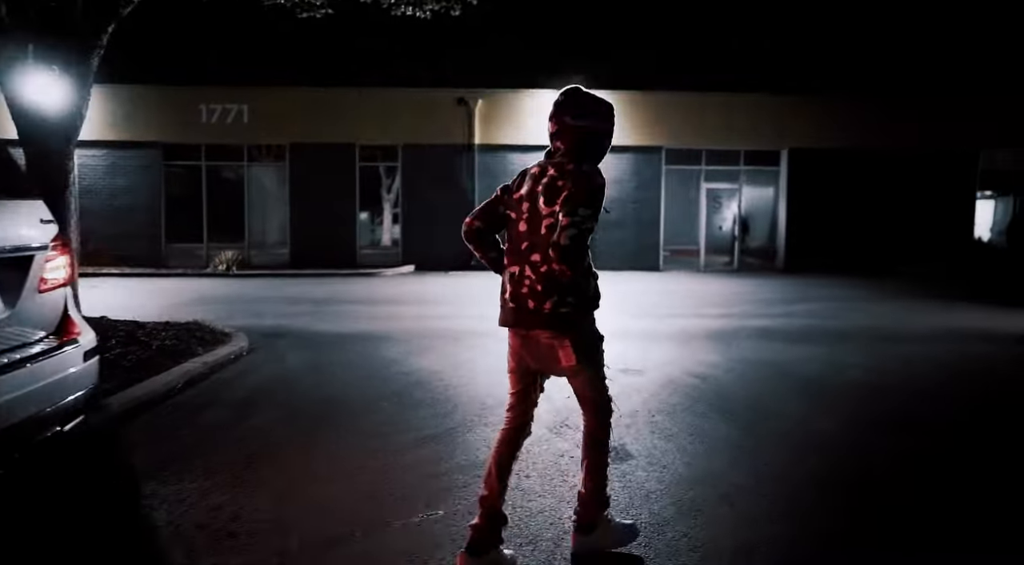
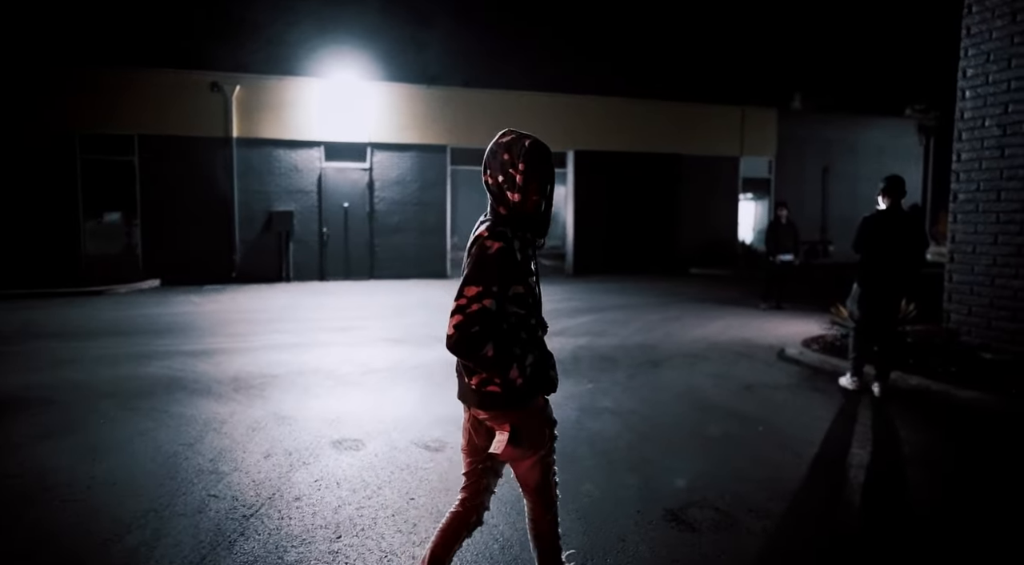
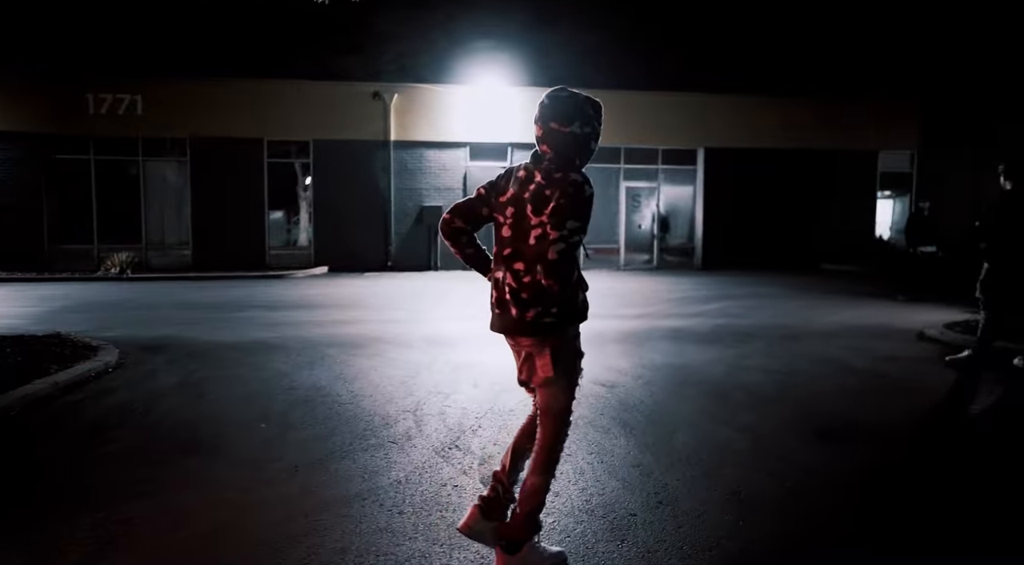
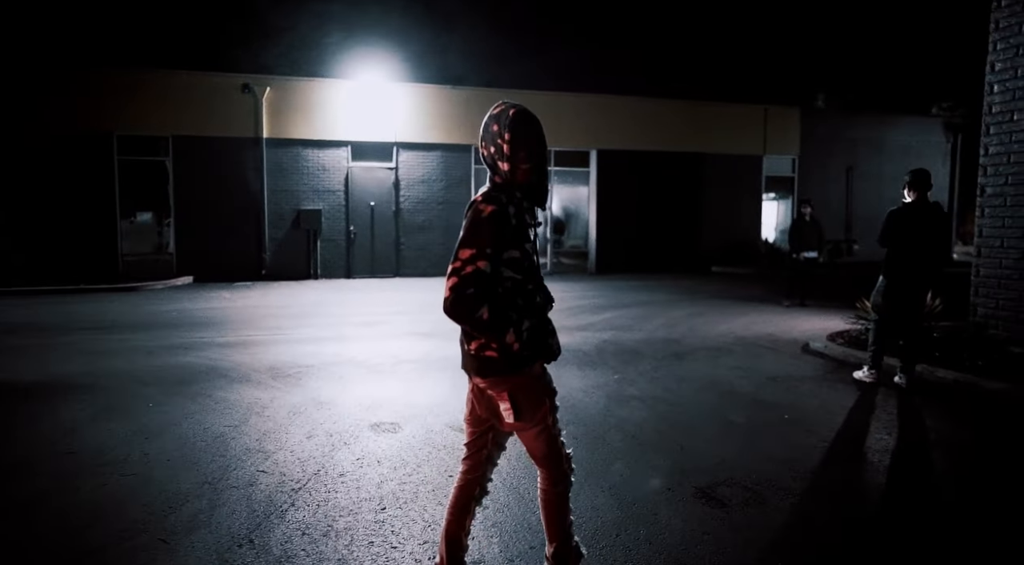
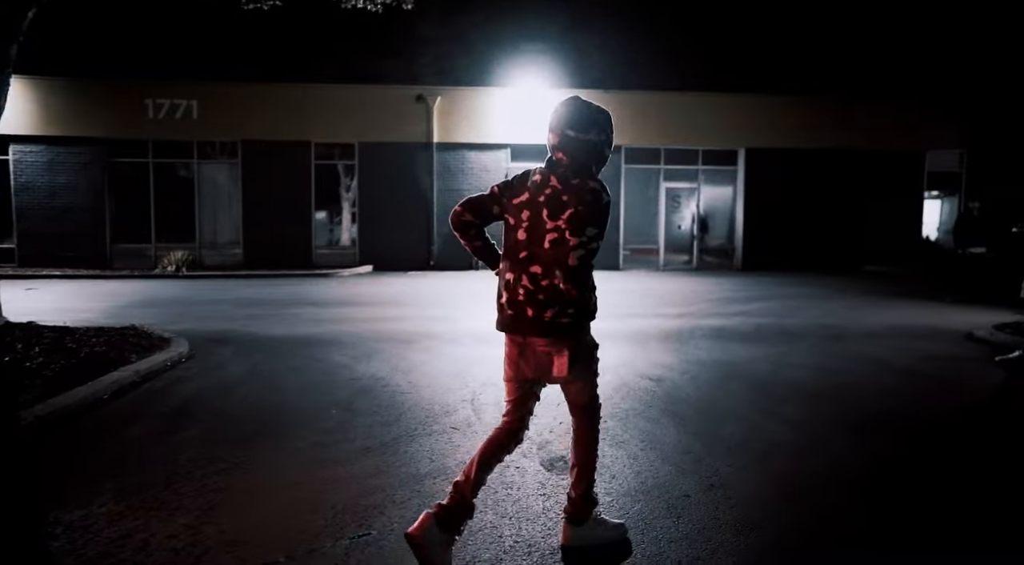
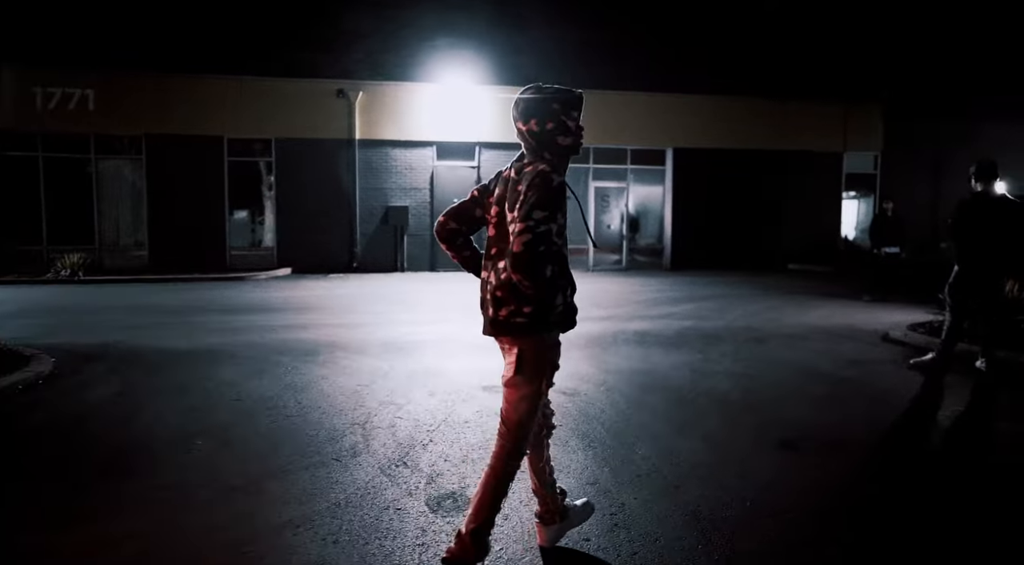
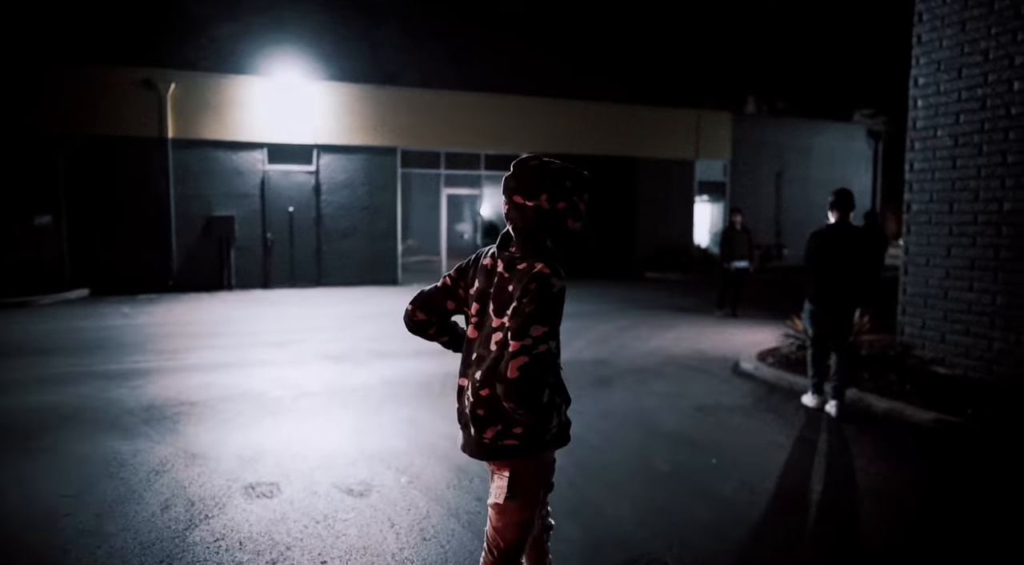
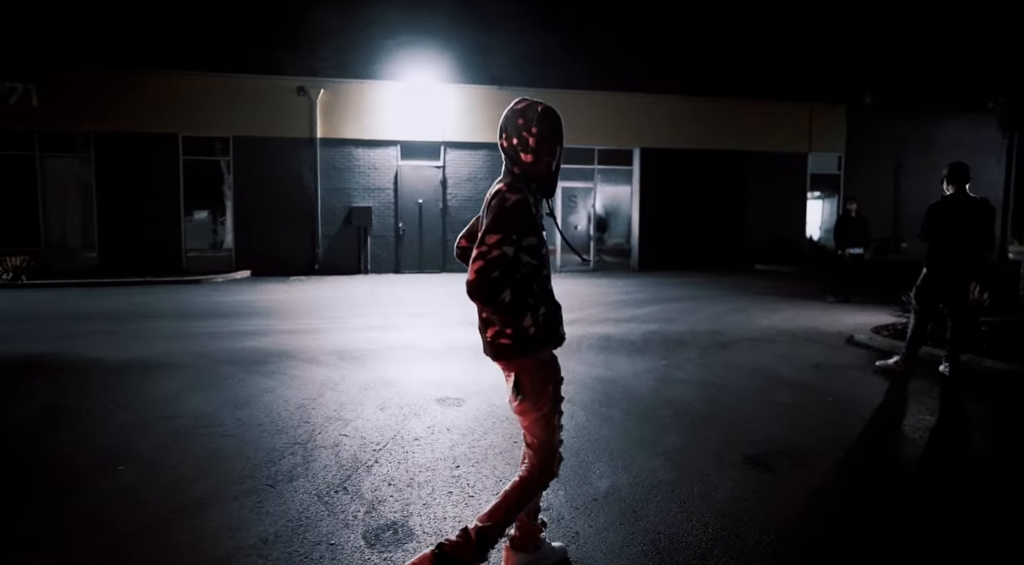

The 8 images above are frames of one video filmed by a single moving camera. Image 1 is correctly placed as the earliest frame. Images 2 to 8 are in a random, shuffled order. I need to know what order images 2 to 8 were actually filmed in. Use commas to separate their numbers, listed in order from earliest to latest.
5, 3, 6, 8, 4, 2, 7
